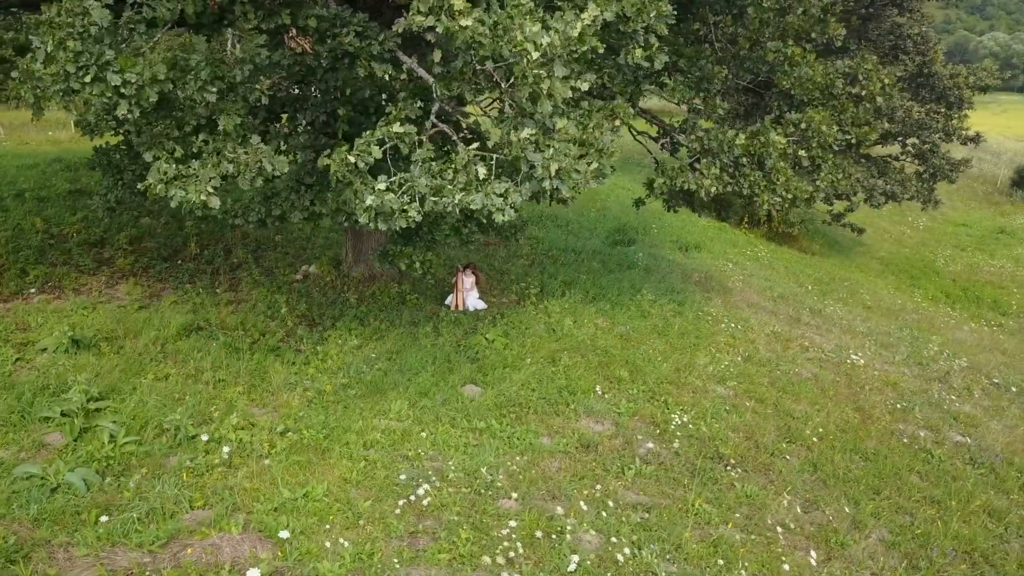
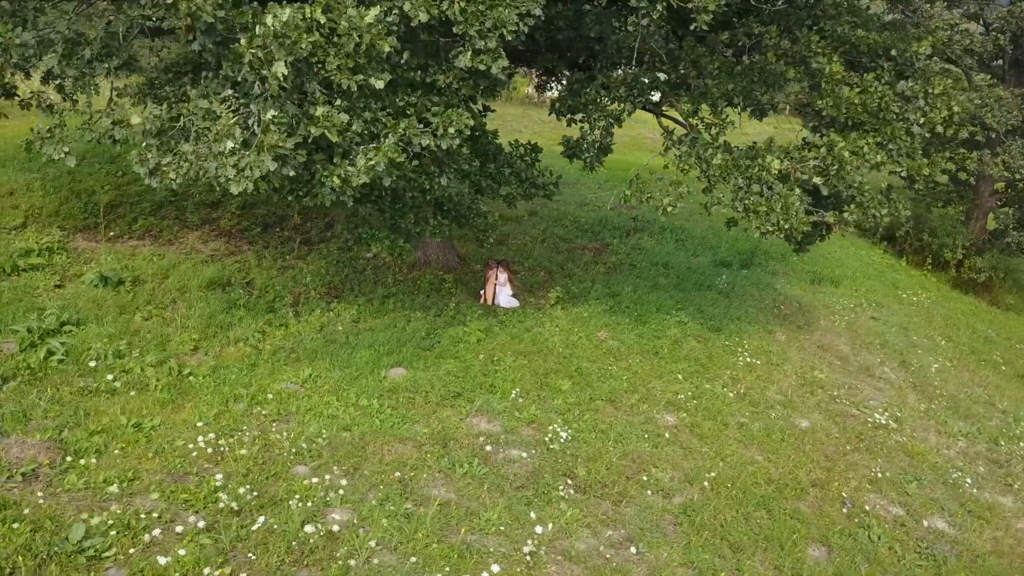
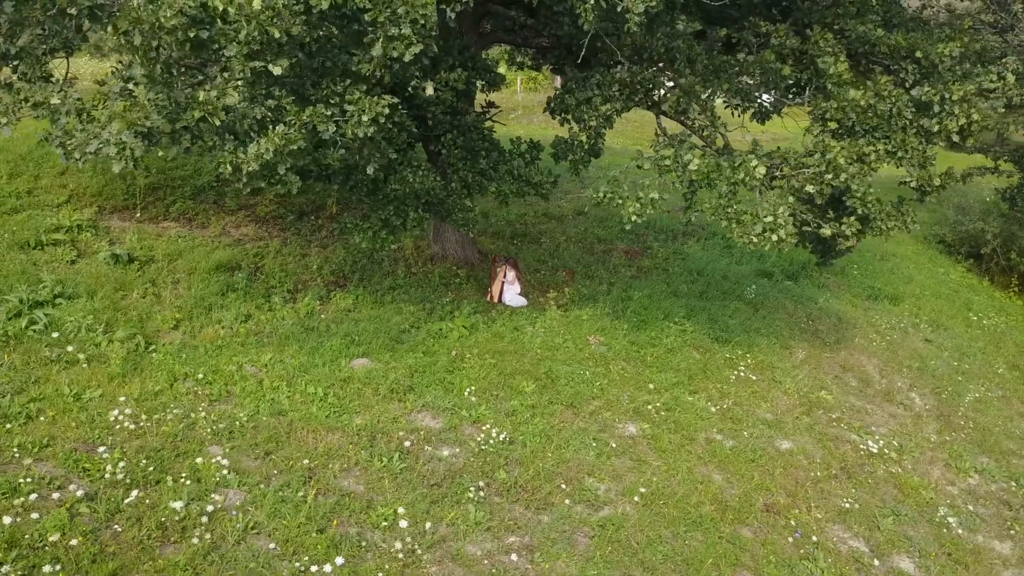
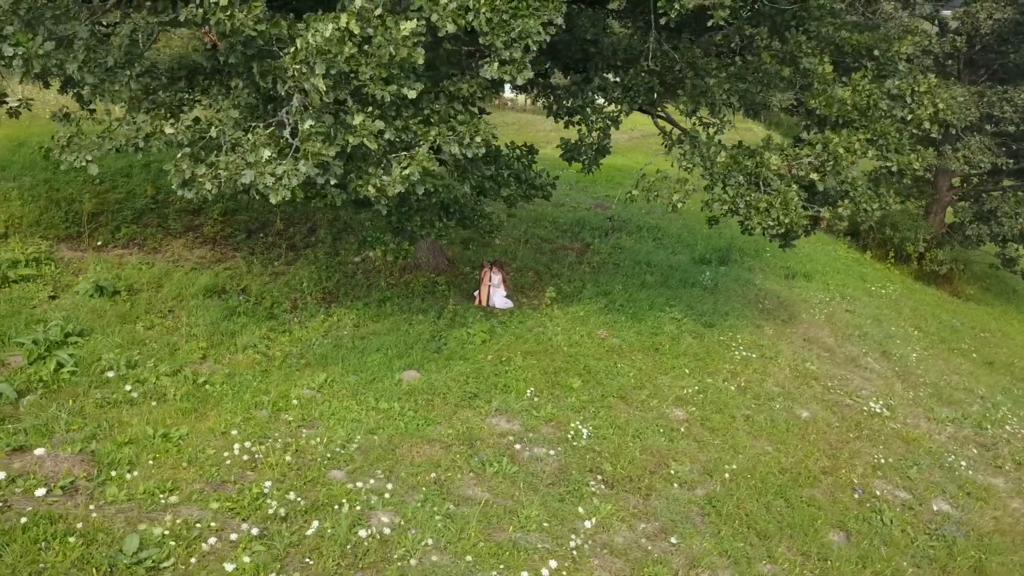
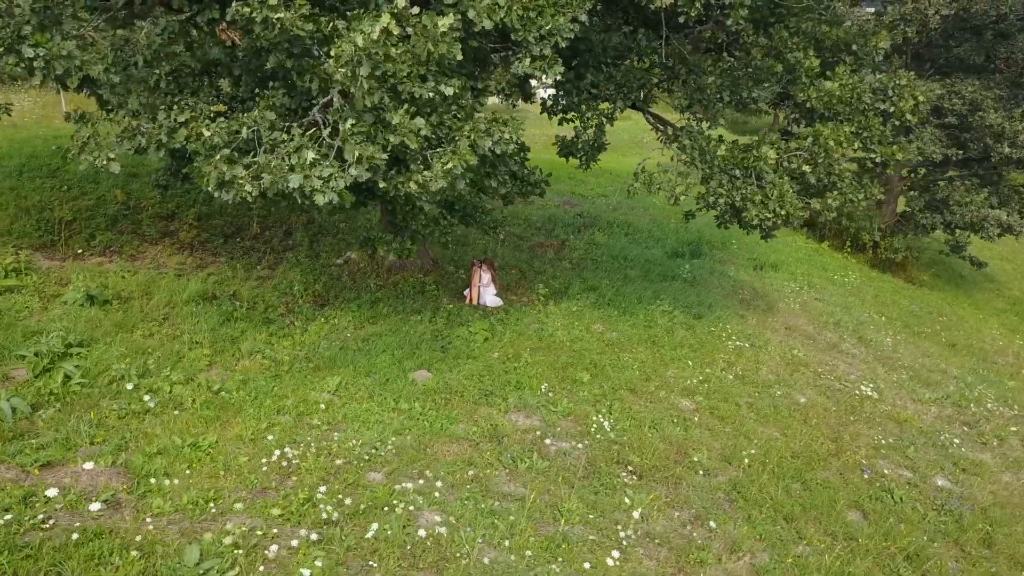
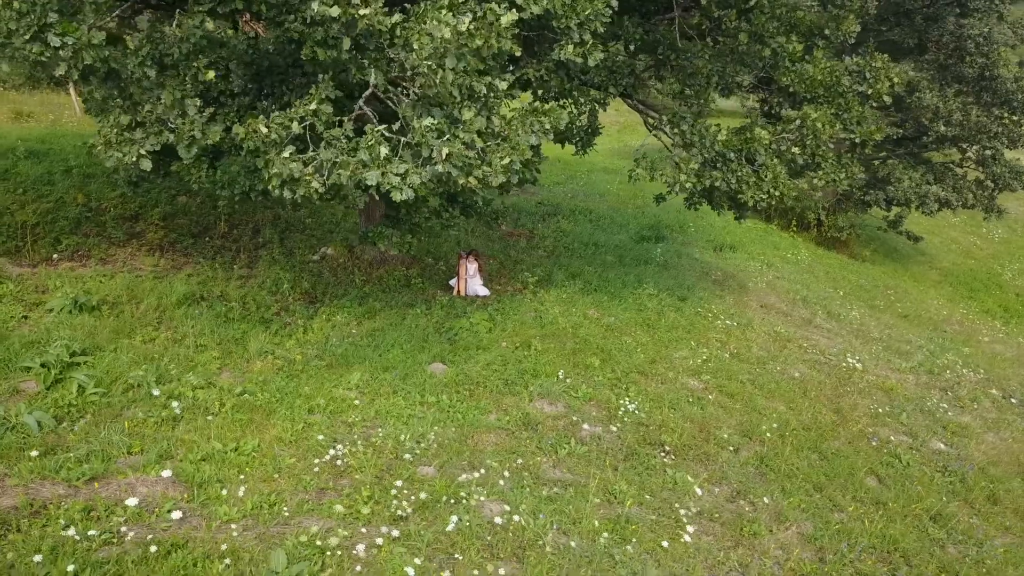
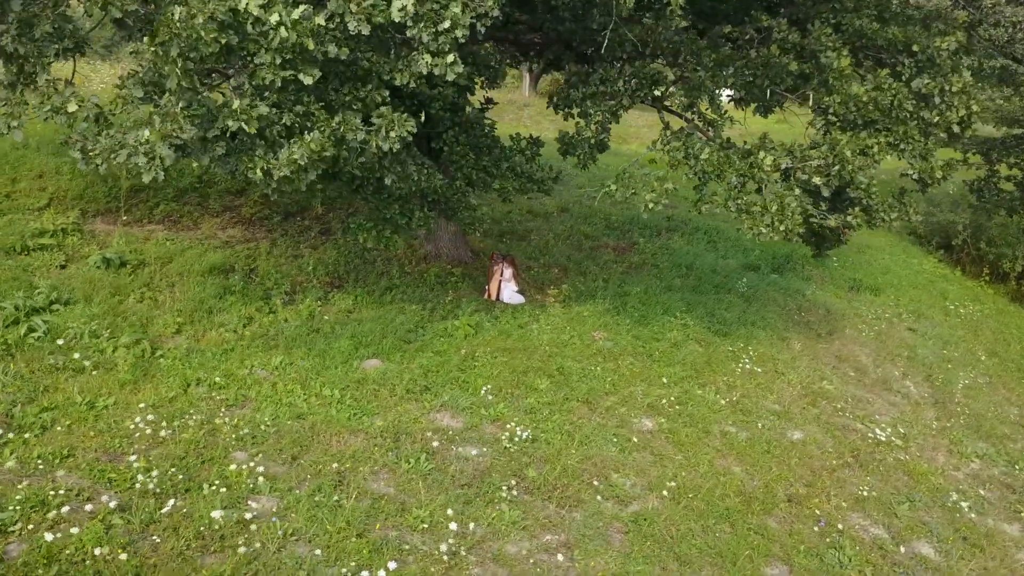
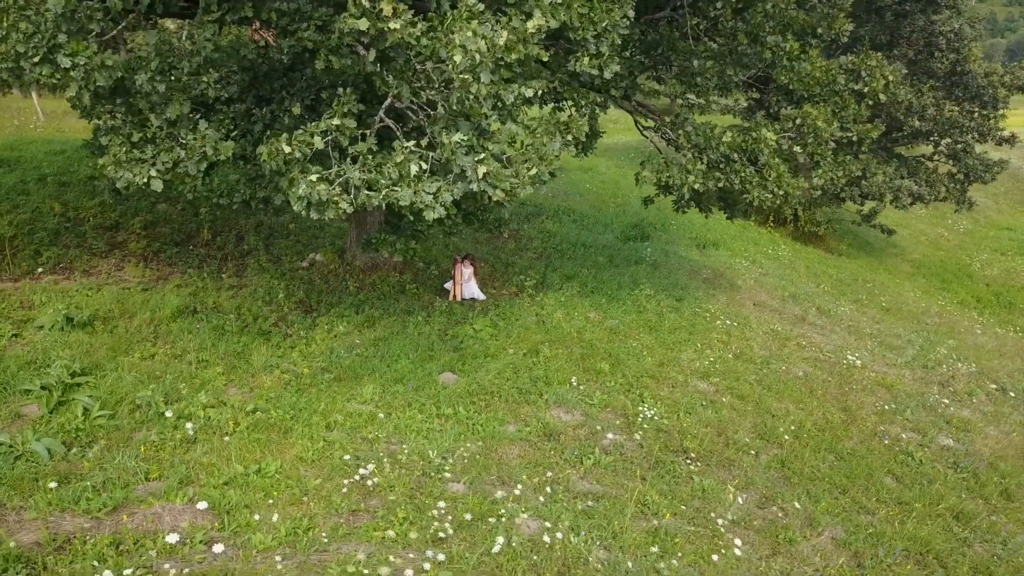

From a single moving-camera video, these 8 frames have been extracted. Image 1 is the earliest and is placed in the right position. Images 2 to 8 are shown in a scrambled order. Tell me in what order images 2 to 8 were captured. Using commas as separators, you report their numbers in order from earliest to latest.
8, 6, 5, 4, 2, 7, 3
